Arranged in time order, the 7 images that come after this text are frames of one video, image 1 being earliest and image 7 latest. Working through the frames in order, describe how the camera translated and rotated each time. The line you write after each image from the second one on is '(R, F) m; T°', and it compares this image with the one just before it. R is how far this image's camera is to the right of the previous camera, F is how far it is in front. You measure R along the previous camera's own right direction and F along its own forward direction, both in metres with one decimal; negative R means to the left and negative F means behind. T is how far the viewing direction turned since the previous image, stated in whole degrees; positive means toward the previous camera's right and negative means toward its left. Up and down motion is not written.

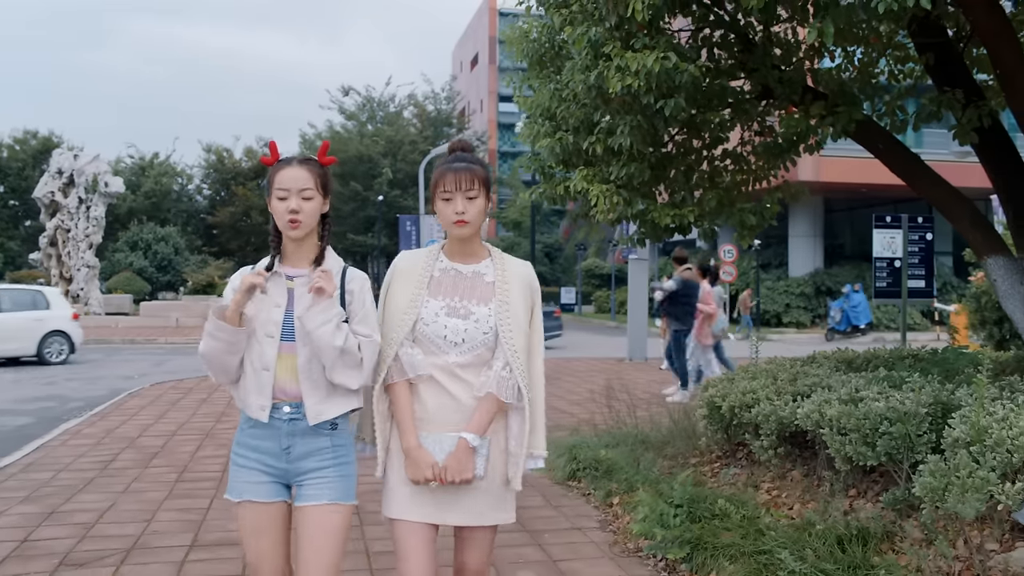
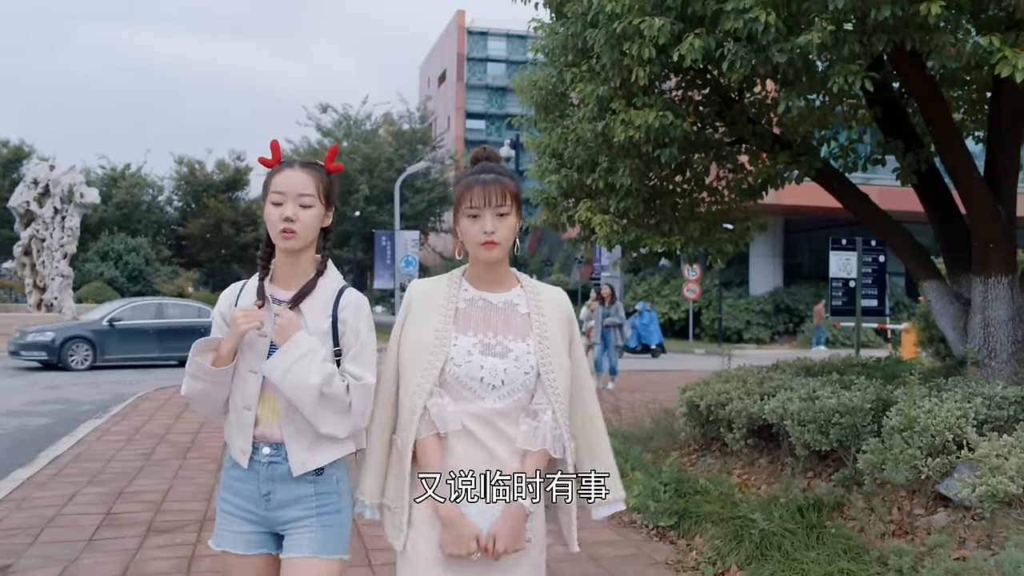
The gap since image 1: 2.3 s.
(-0.3, -0.9) m; +2°
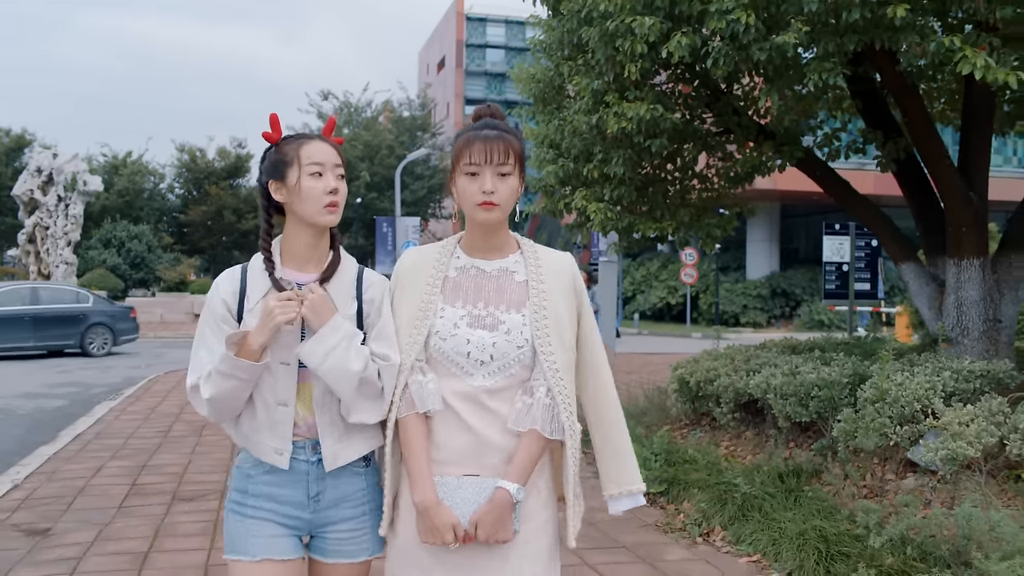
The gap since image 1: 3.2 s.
(0.0, -0.4) m; 0°
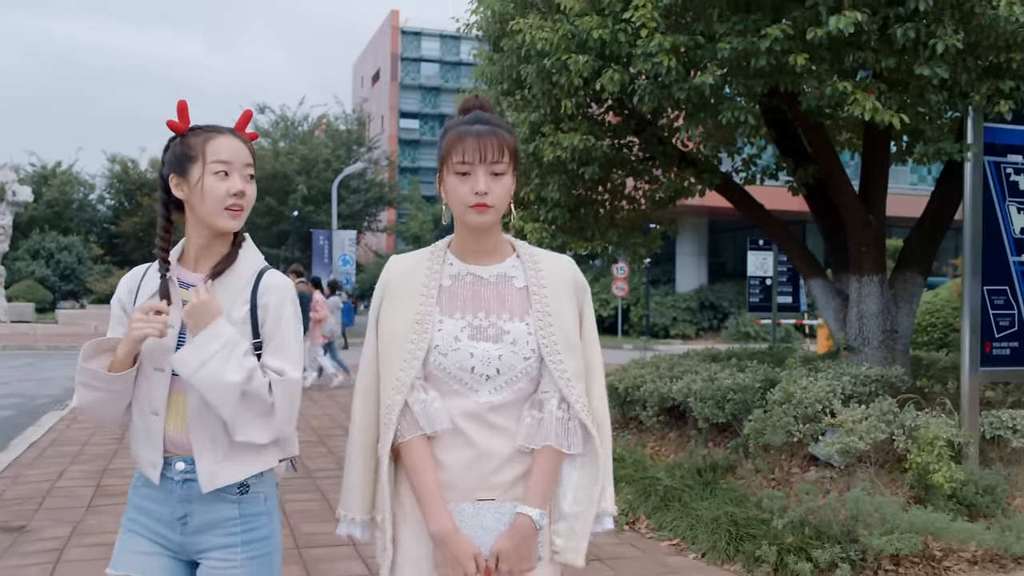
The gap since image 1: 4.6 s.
(-0.1, -0.5) m; +4°
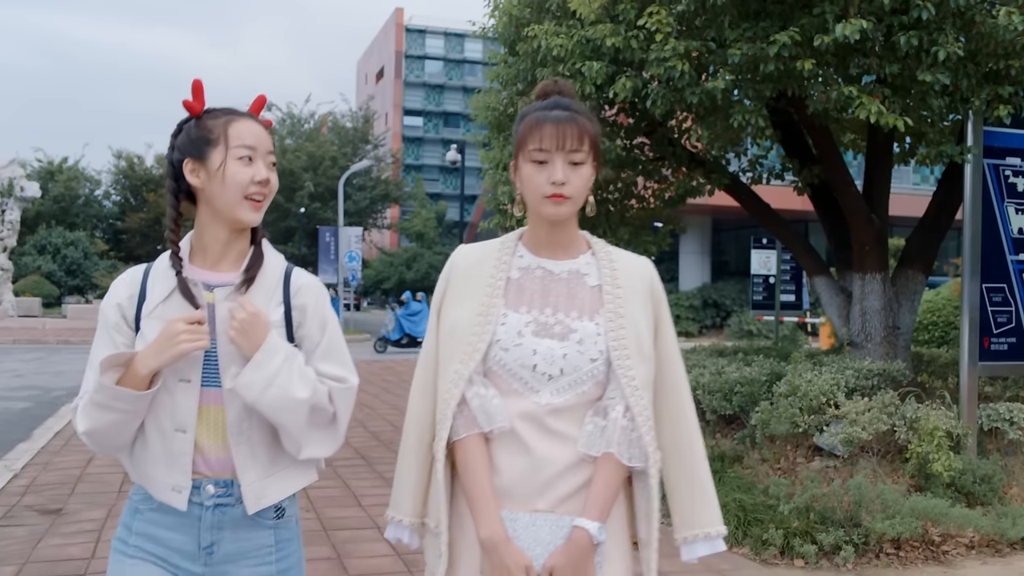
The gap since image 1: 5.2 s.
(-0.1, -0.2) m; 0°
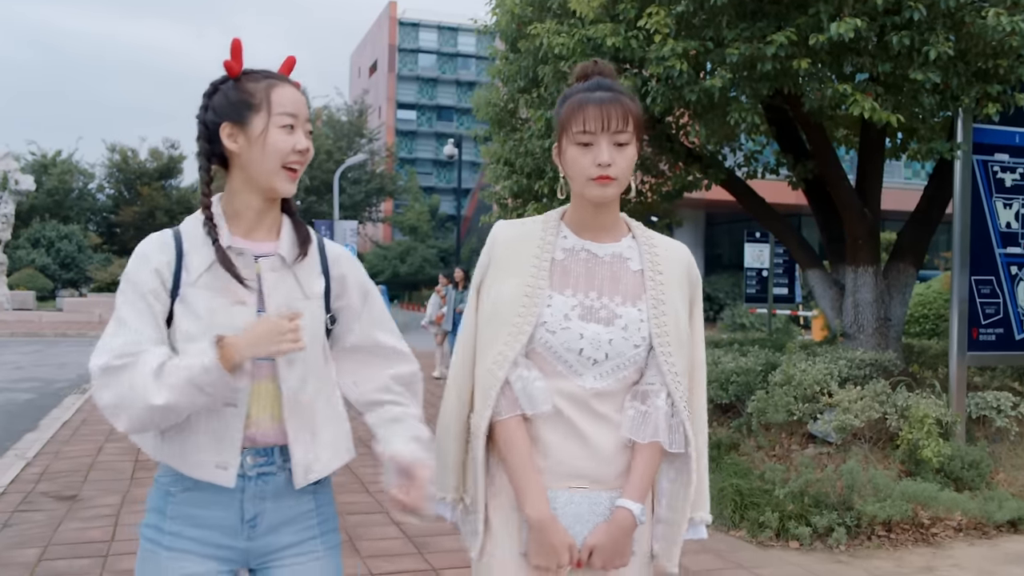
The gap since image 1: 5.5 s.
(-0.1, -0.2) m; 0°
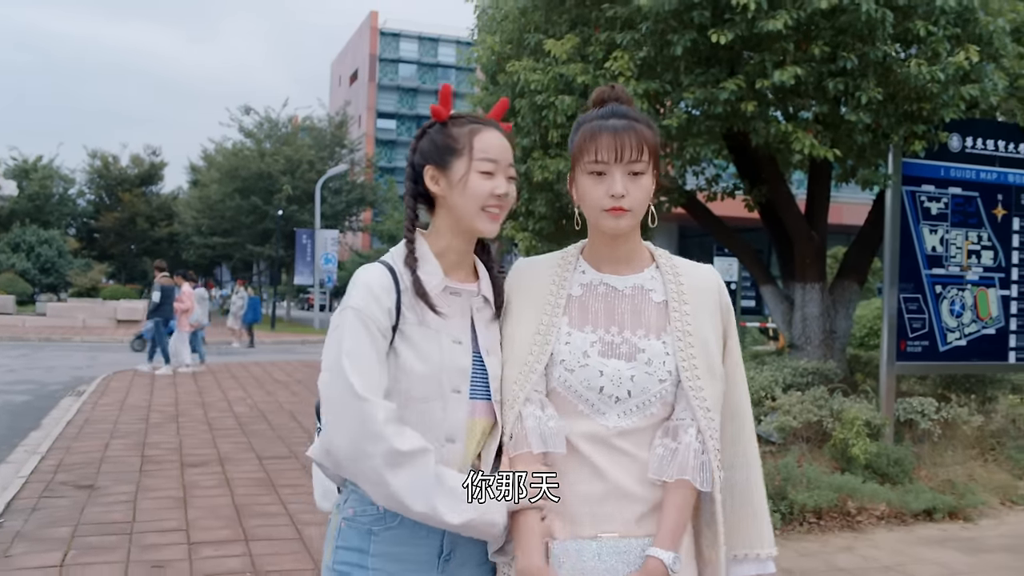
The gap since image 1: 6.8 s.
(0.0, -0.7) m; +1°
